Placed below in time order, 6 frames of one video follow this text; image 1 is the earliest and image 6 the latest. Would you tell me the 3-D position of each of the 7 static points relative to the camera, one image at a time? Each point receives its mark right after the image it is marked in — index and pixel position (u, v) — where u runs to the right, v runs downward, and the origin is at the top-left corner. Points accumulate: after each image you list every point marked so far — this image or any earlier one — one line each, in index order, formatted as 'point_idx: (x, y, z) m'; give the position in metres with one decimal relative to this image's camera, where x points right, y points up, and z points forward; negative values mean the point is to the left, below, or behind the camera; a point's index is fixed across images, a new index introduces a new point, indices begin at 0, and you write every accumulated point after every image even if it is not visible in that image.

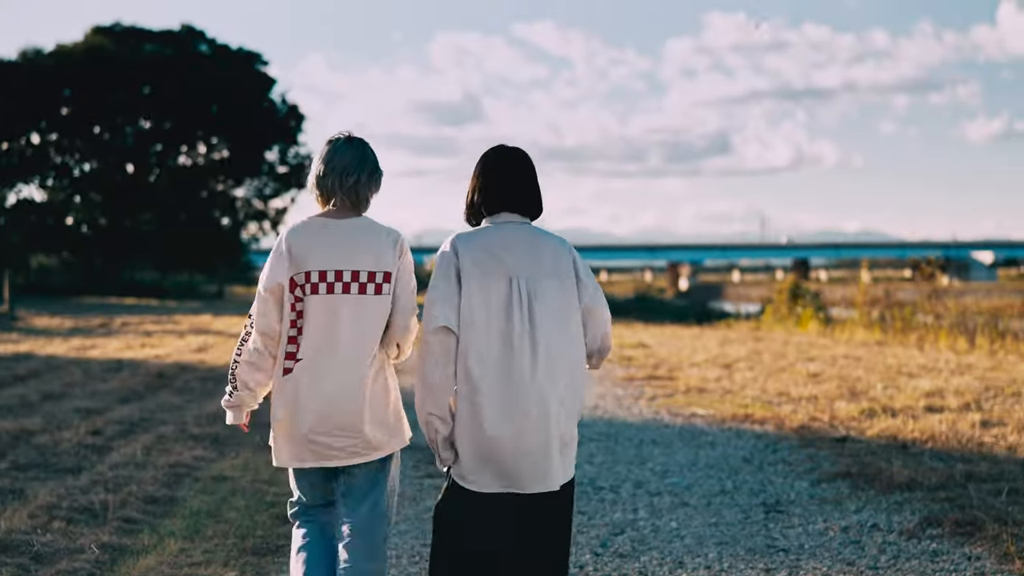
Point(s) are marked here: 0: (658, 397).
0: (+1.6, -1.2, +10.4) m
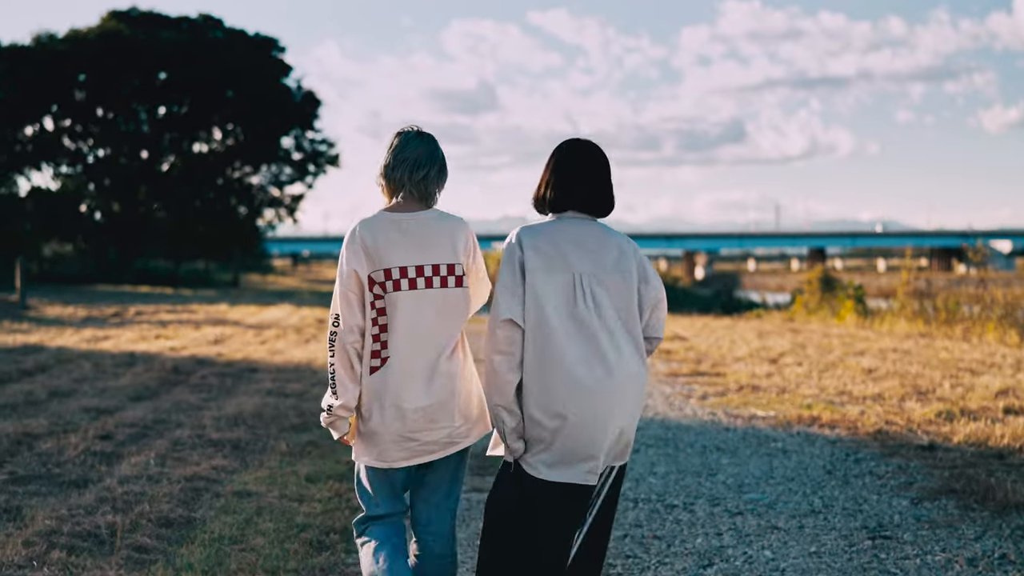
0: (+2.0, -1.1, +9.7) m
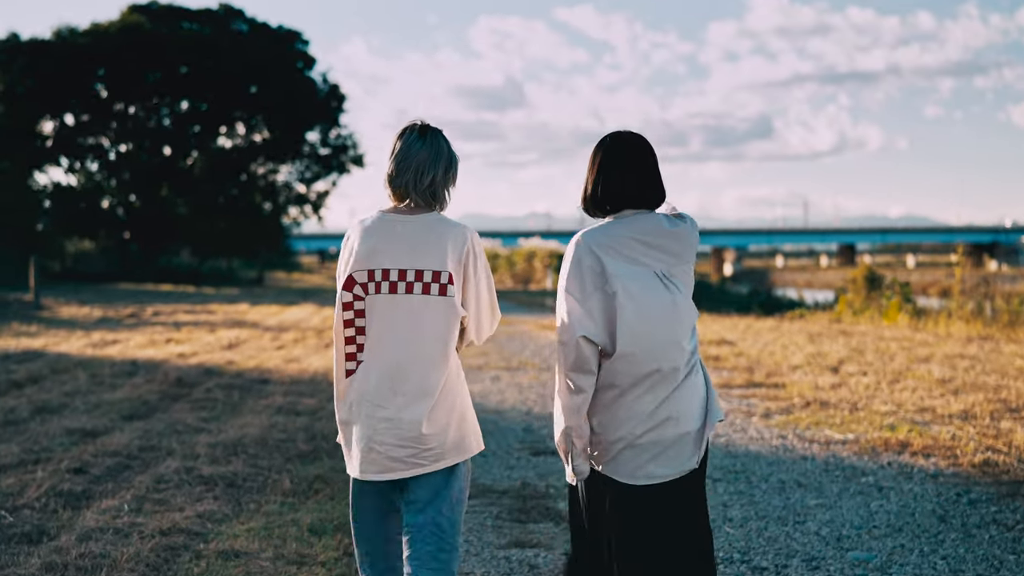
0: (+2.4, -1.1, +8.6) m
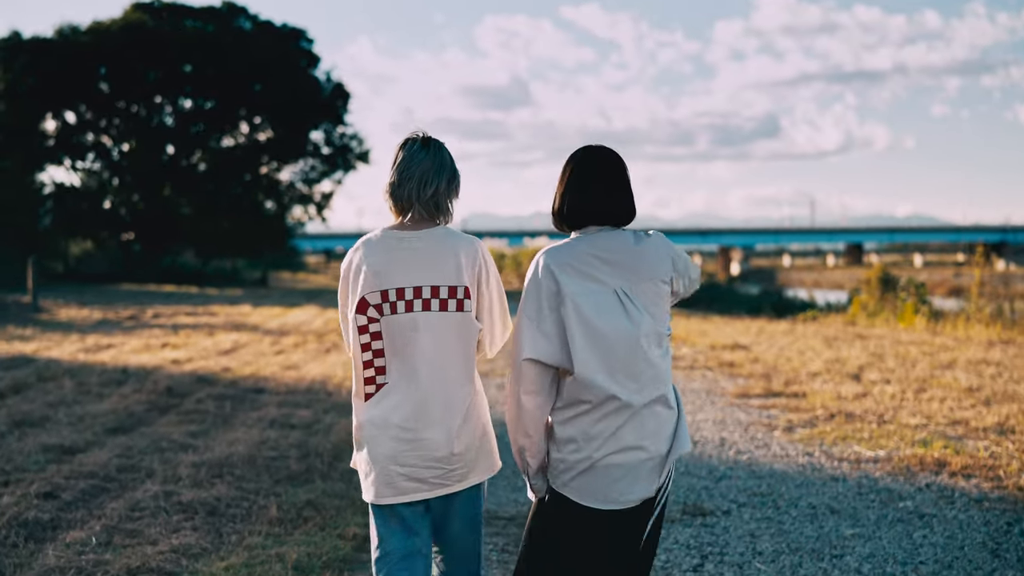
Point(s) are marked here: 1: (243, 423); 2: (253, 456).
0: (+2.4, -1.2, +8.1) m
1: (-2.2, -1.1, +7.7) m
2: (-1.7, -1.1, +6.2) m
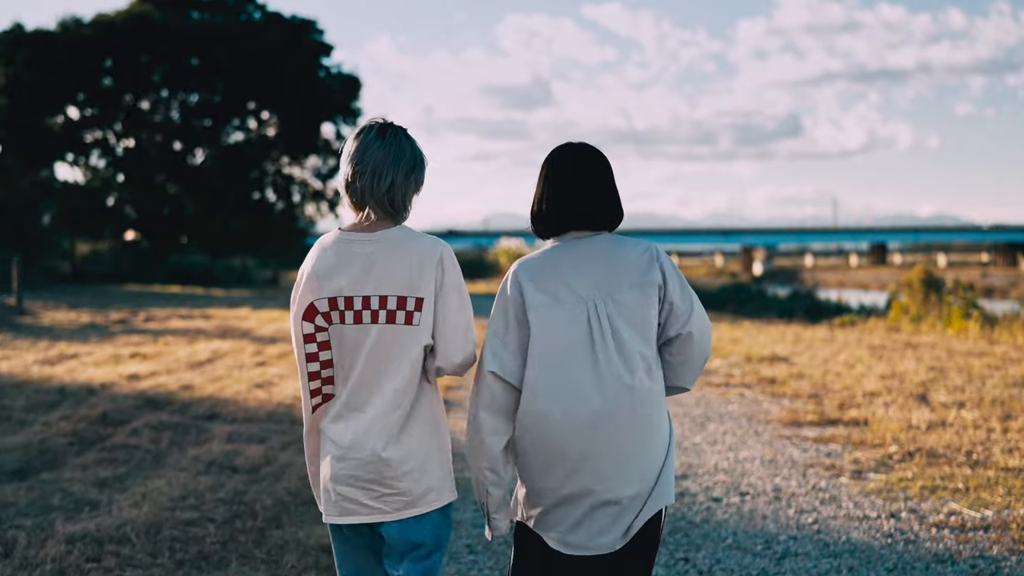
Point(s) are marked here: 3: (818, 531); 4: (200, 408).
0: (+2.4, -1.2, +6.5) m
1: (-2.2, -1.1, +6.2) m
2: (-1.8, -1.2, +4.7) m
3: (+1.6, -1.3, +5.1) m
4: (-2.7, -1.0, +8.1) m
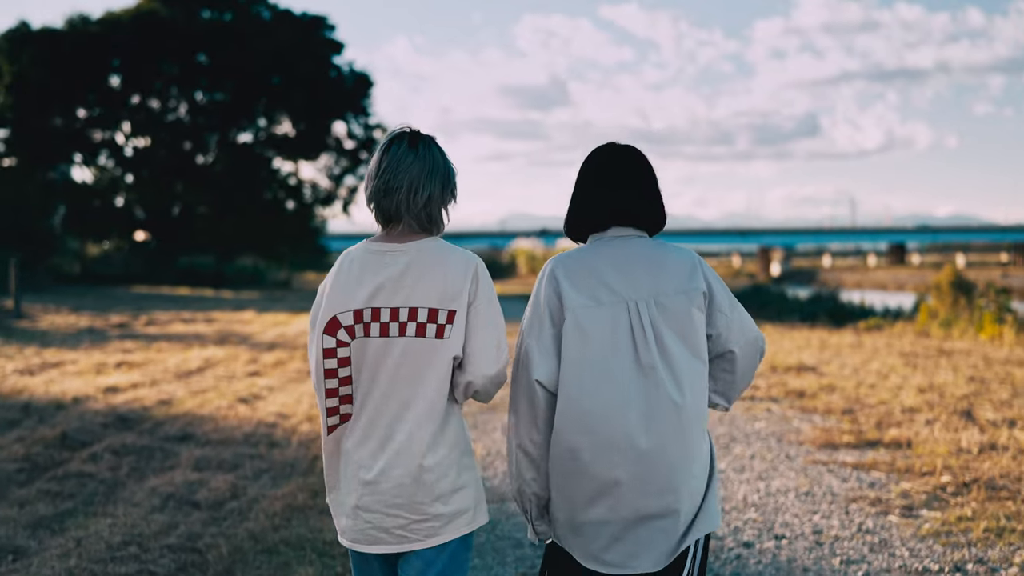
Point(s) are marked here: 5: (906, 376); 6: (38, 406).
0: (+2.5, -1.3, +5.7) m
1: (-2.2, -1.2, +5.4) m
2: (-1.8, -1.2, +4.0) m
3: (+1.6, -1.4, +4.3) m
4: (-2.7, -1.1, +7.4) m
5: (+4.9, -1.1, +11.8) m
6: (-4.1, -1.0, +8.2) m
